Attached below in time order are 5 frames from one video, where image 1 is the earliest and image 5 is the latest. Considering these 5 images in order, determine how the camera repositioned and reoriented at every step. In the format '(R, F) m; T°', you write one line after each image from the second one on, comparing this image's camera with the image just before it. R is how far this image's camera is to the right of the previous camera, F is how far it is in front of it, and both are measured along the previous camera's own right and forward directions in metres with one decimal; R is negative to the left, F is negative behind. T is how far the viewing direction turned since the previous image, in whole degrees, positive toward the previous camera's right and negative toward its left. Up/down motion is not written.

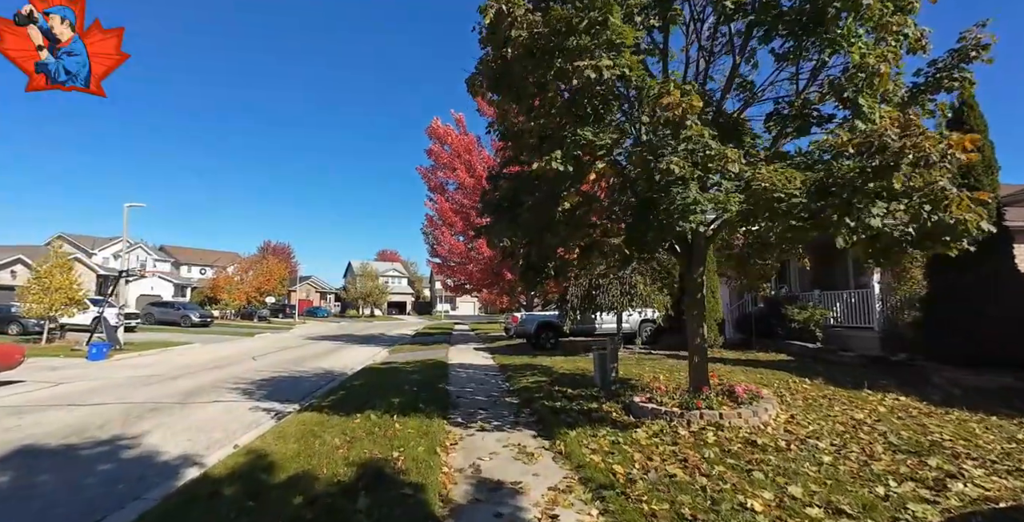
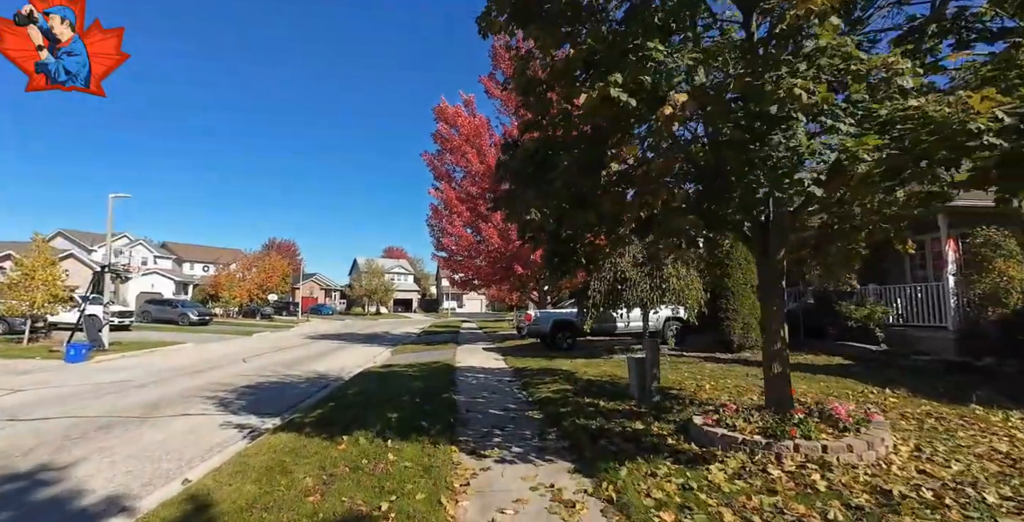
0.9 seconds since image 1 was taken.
(-0.2, +1.4) m; -1°
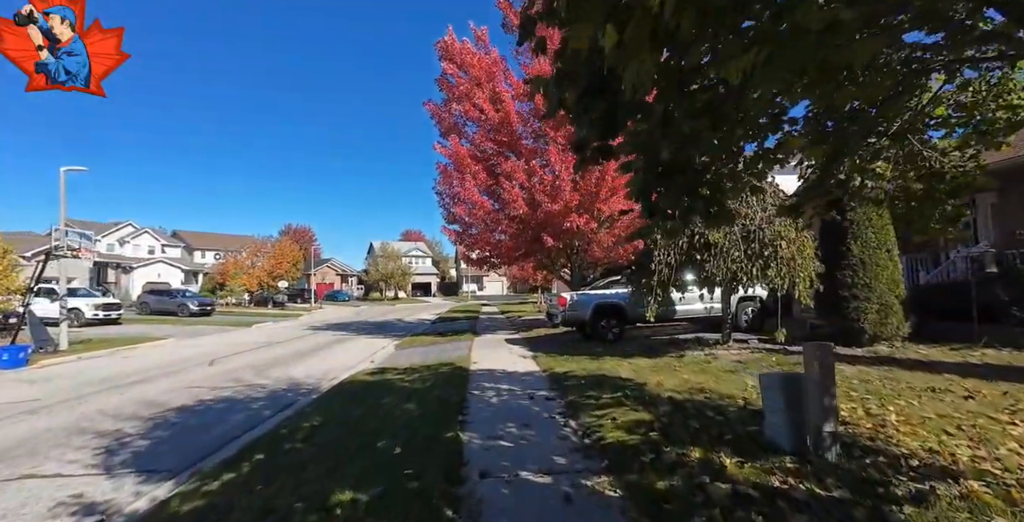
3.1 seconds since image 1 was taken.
(-0.2, +3.3) m; -3°
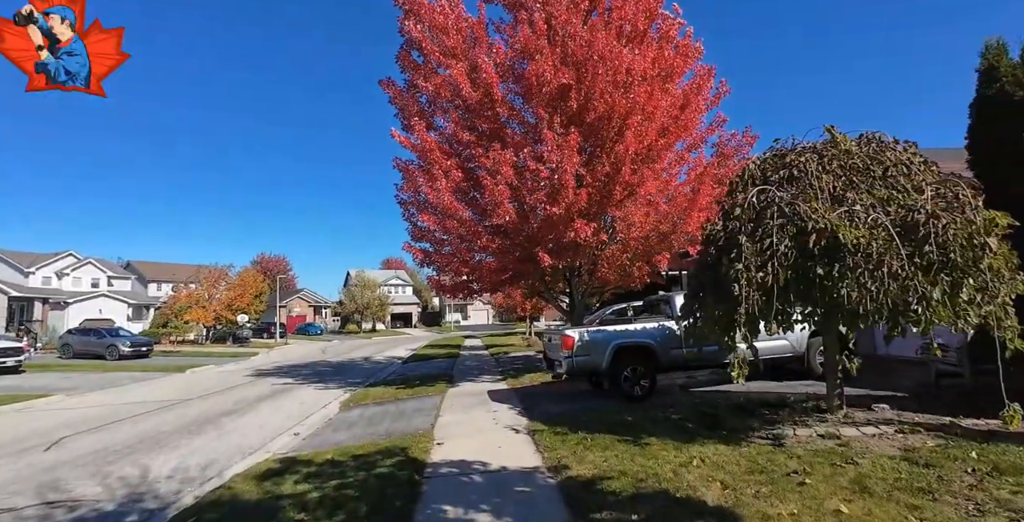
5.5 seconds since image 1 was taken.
(+0.1, +3.4) m; +2°
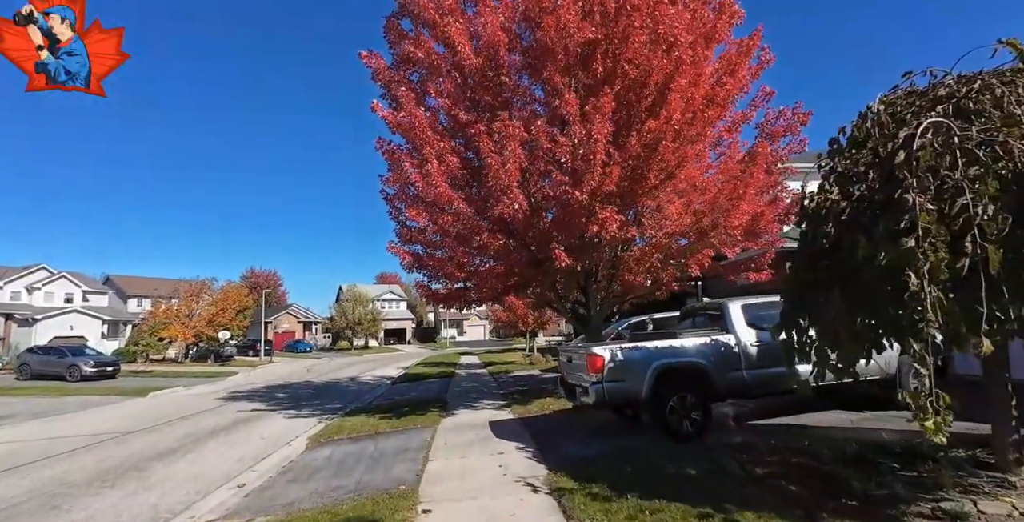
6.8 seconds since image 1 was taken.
(-0.2, +1.8) m; +1°
